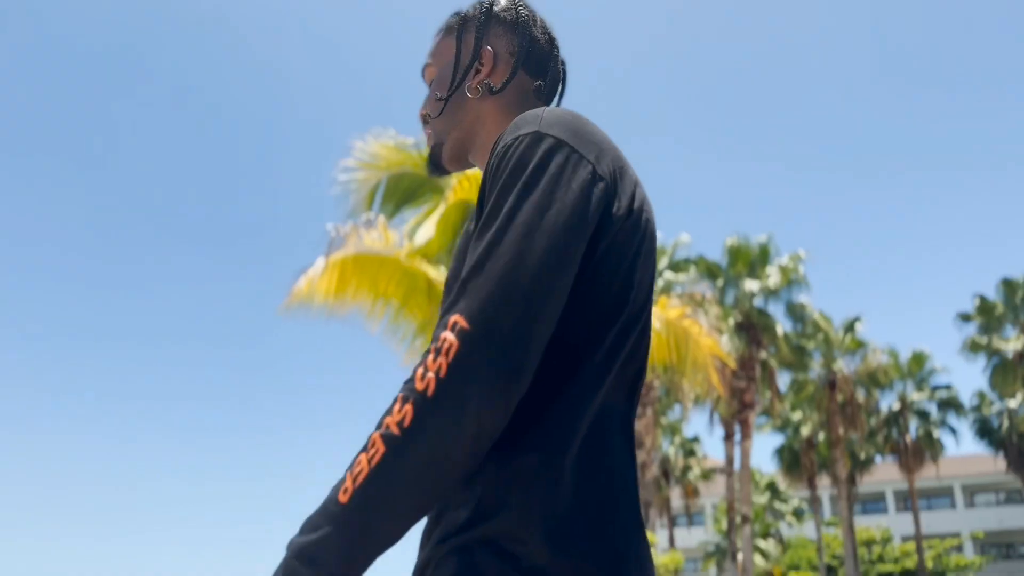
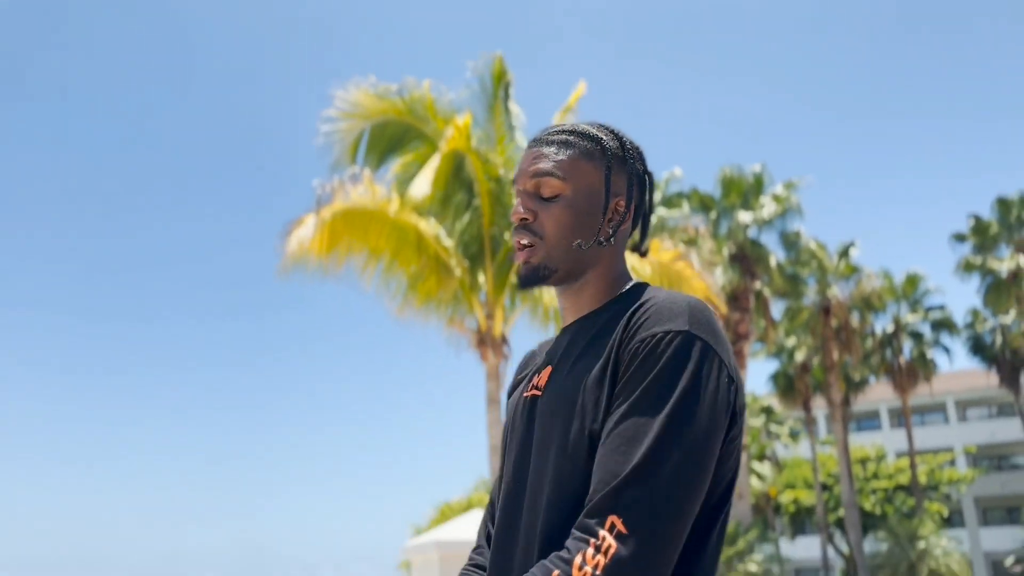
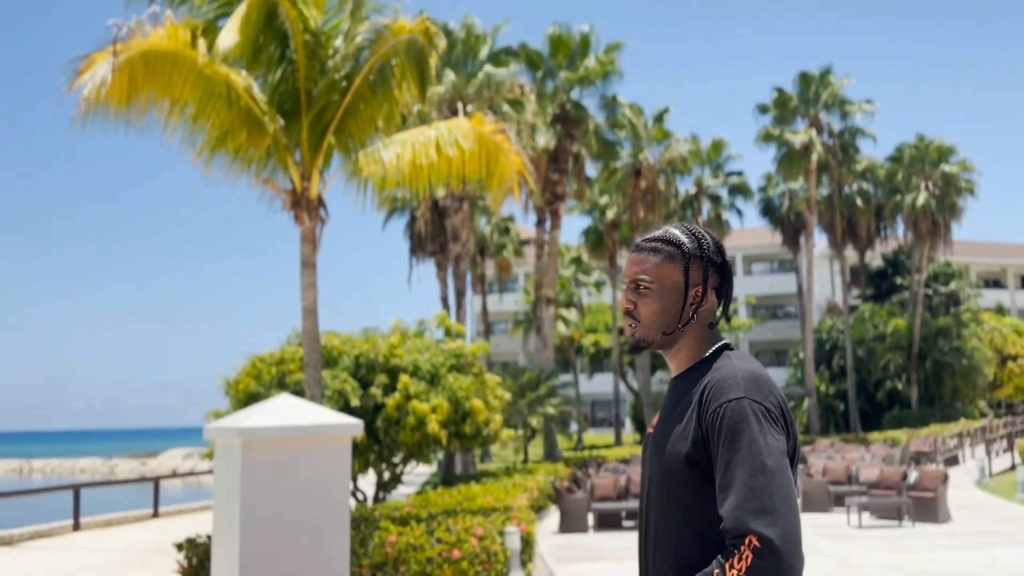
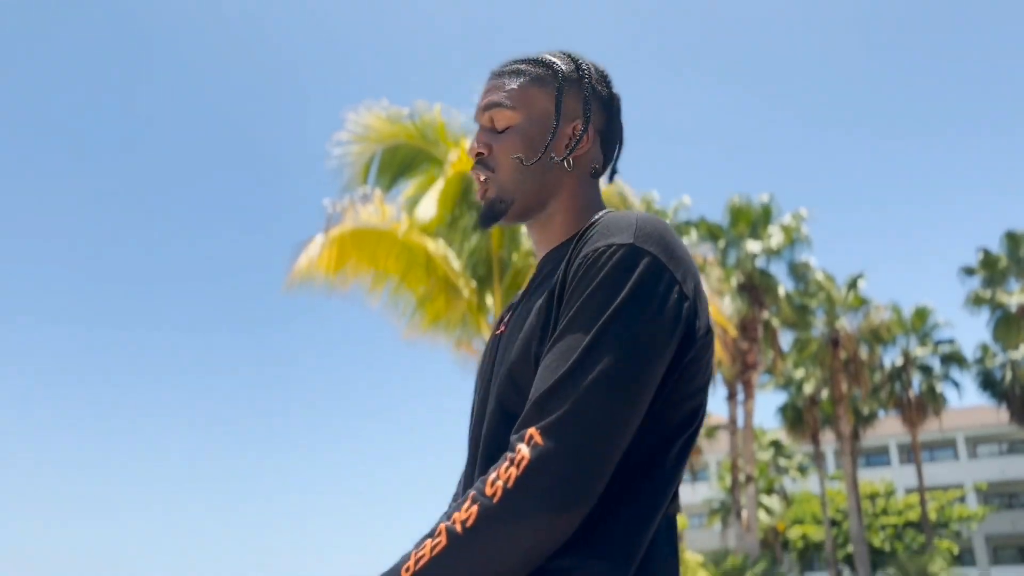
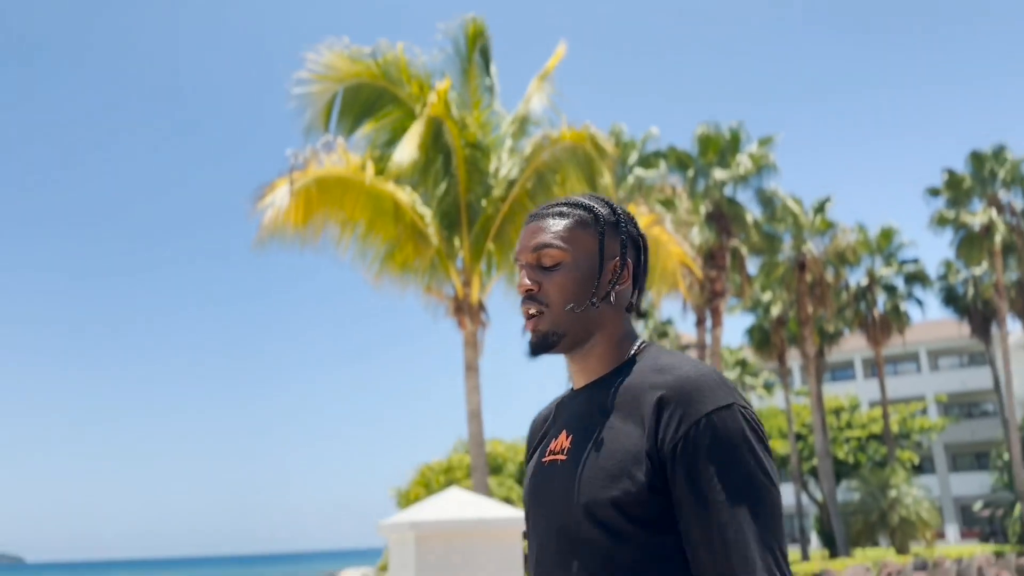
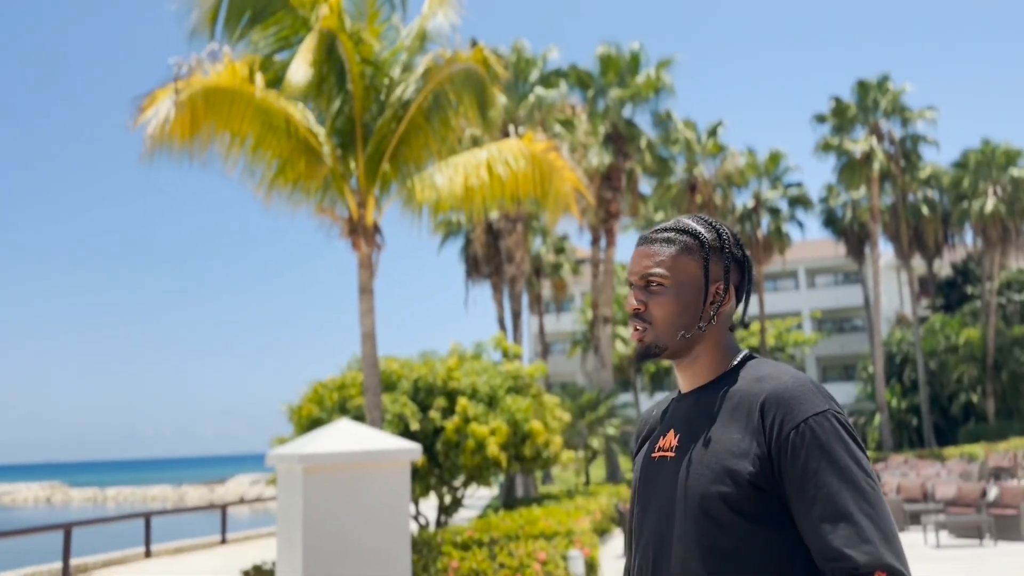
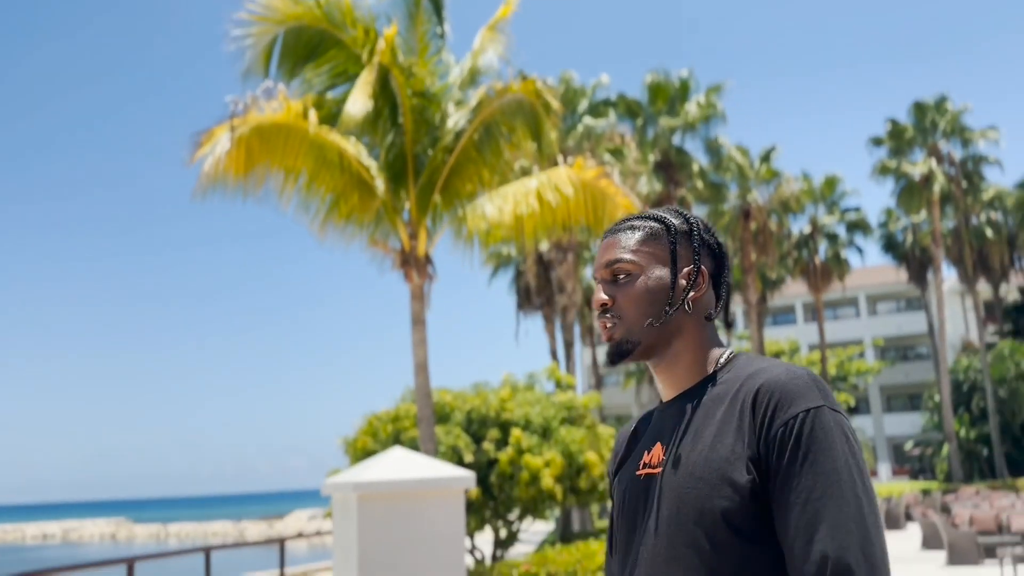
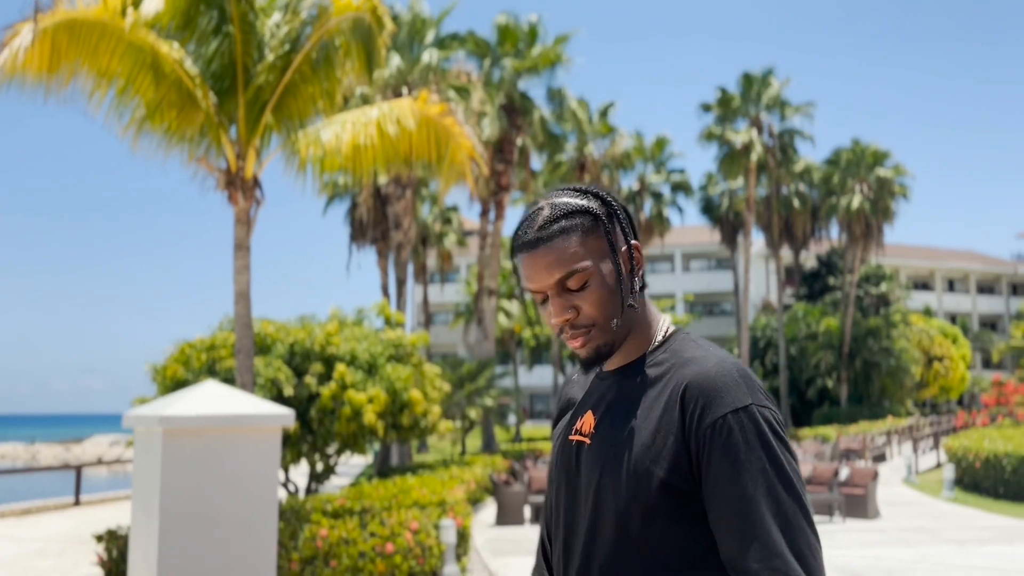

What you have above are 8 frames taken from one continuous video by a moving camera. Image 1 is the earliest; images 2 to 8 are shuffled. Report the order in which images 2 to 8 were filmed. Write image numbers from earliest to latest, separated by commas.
4, 2, 5, 7, 6, 3, 8
